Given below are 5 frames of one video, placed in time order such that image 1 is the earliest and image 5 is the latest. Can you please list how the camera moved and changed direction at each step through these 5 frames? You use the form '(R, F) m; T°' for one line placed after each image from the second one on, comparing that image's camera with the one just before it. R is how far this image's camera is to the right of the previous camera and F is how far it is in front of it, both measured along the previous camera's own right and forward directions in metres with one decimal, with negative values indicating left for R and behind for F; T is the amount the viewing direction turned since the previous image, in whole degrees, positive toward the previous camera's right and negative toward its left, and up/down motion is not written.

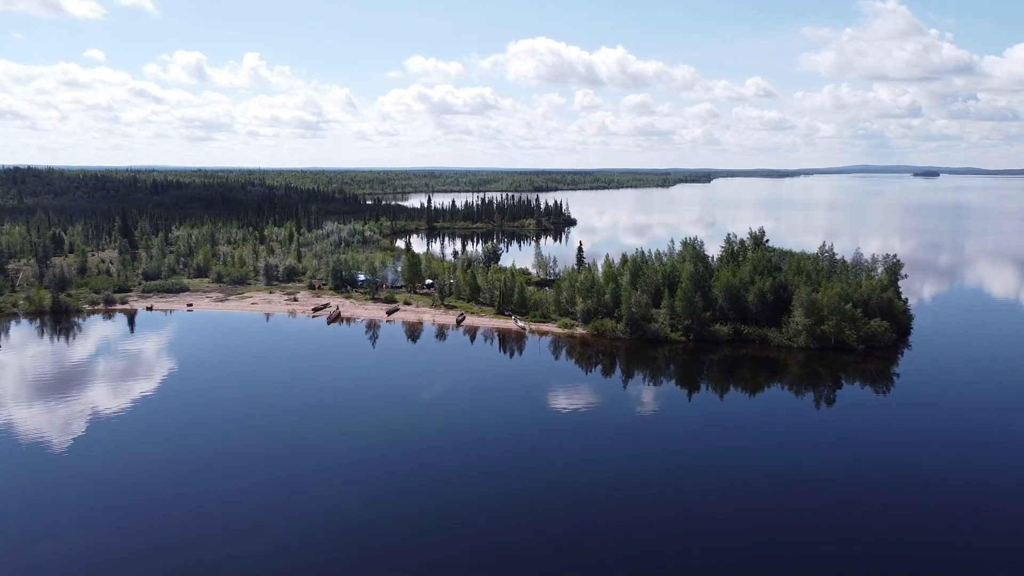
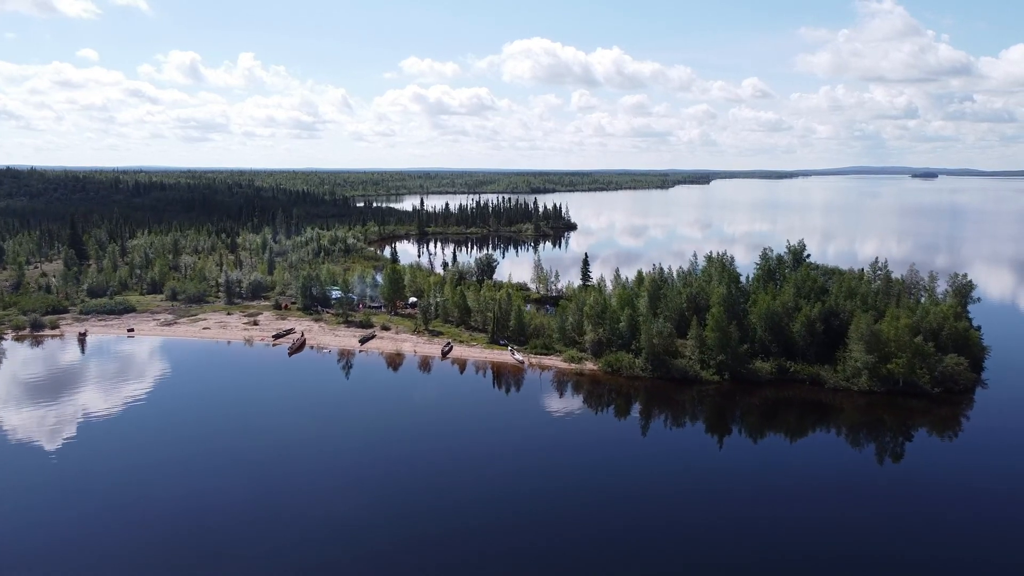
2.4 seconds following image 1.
(0.0, +4.7) m; 0°
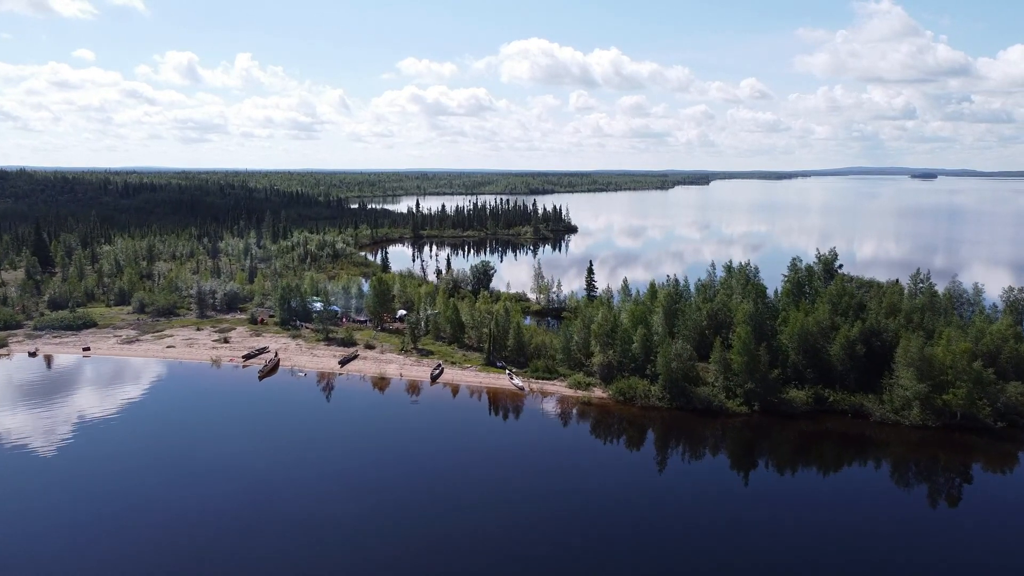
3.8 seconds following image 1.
(0.0, +2.8) m; 0°
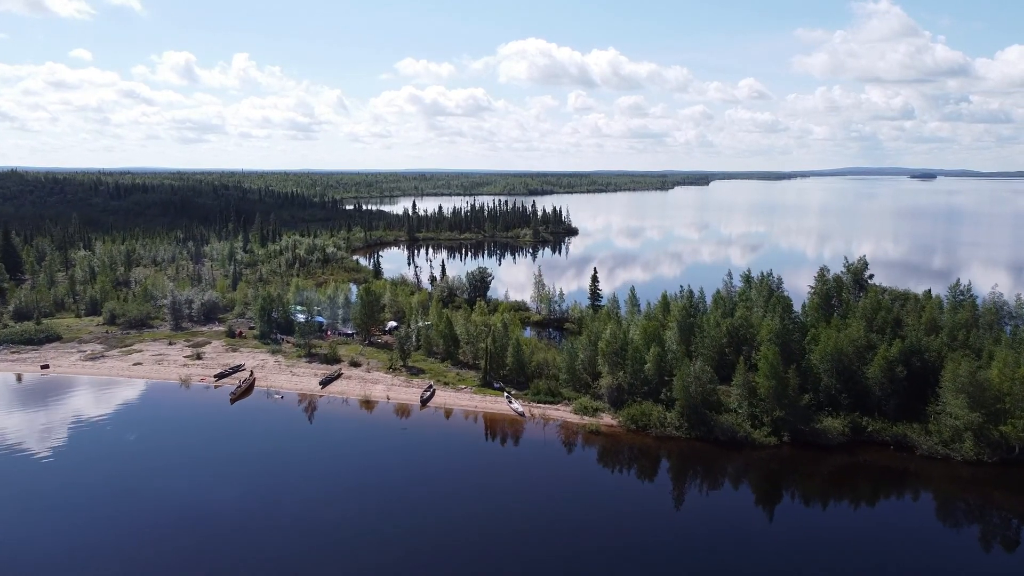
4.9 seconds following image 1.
(0.0, +2.1) m; 0°
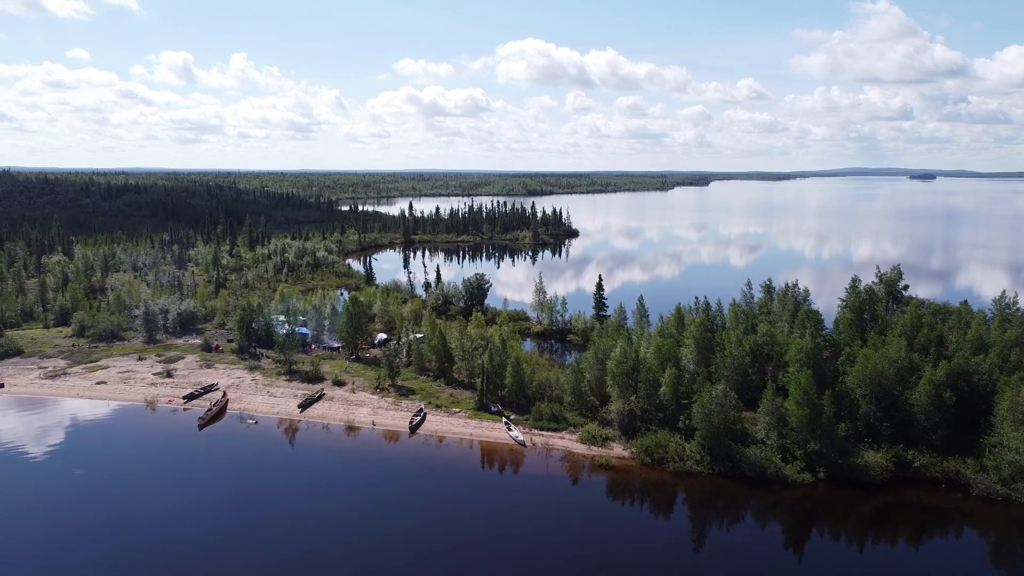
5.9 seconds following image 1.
(0.0, +2.0) m; 0°
